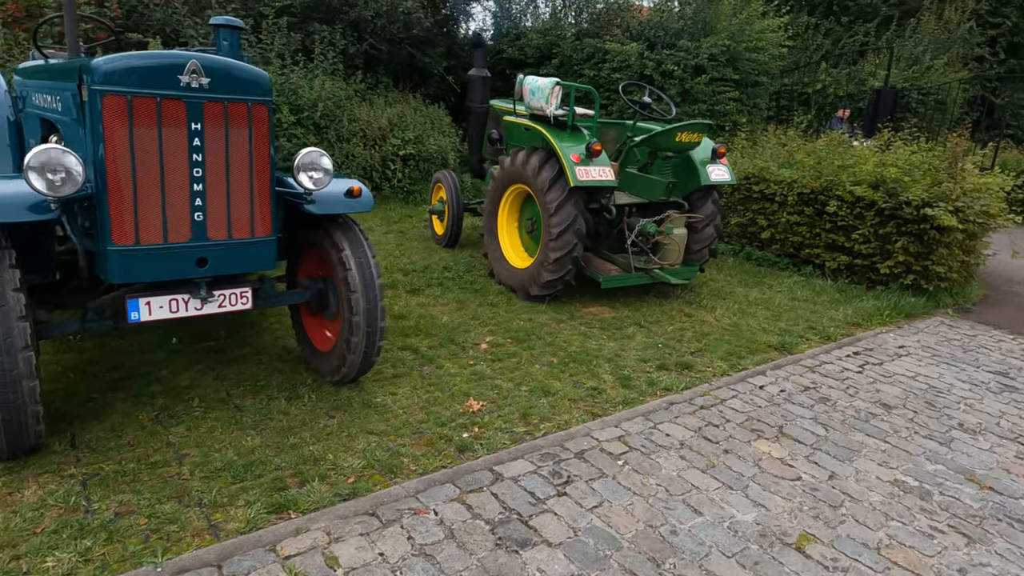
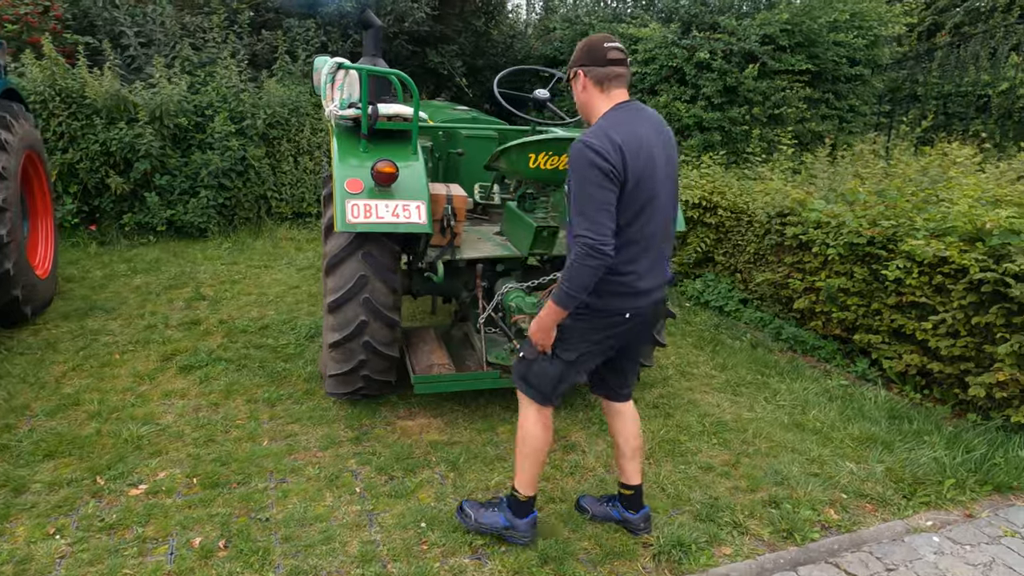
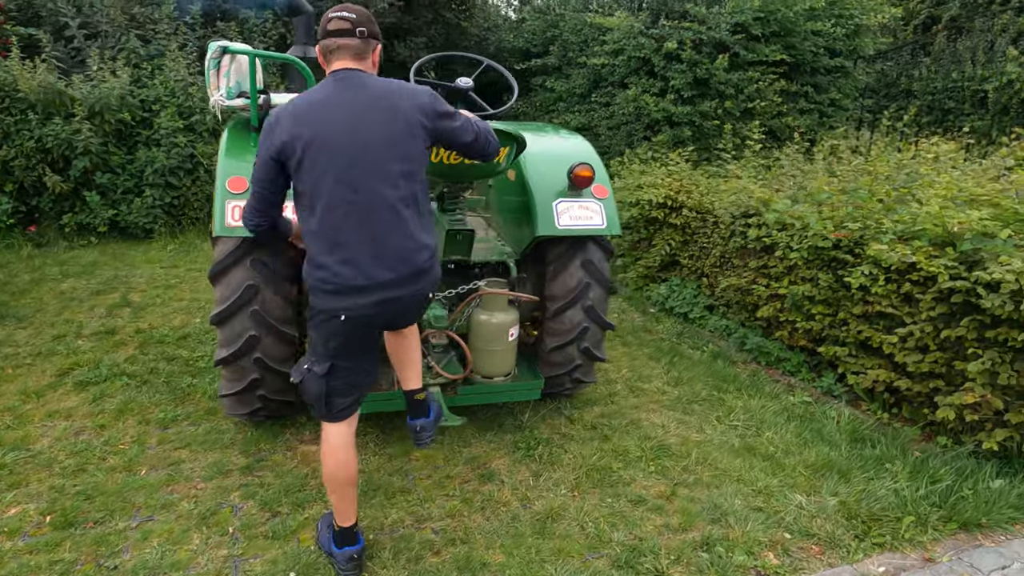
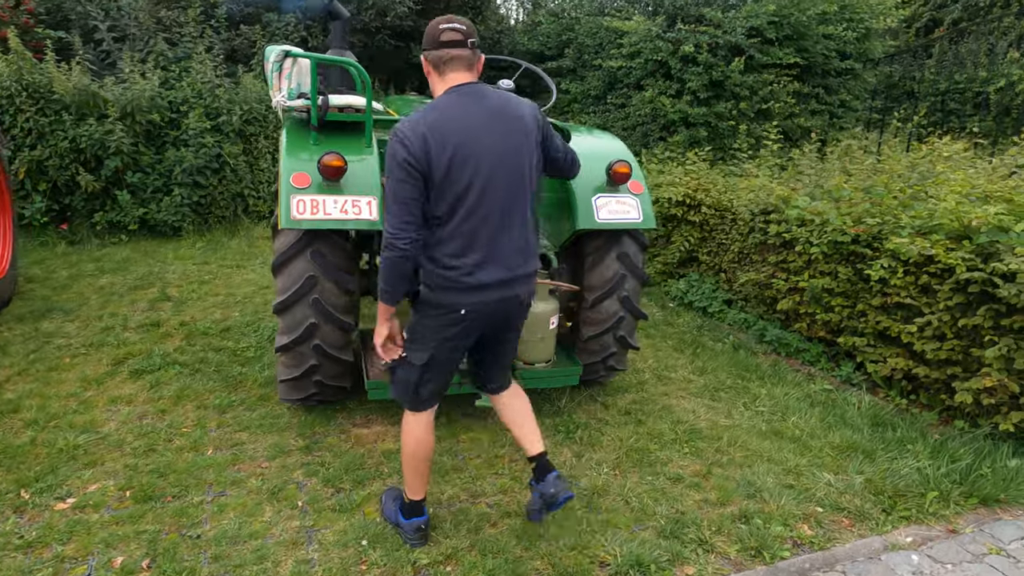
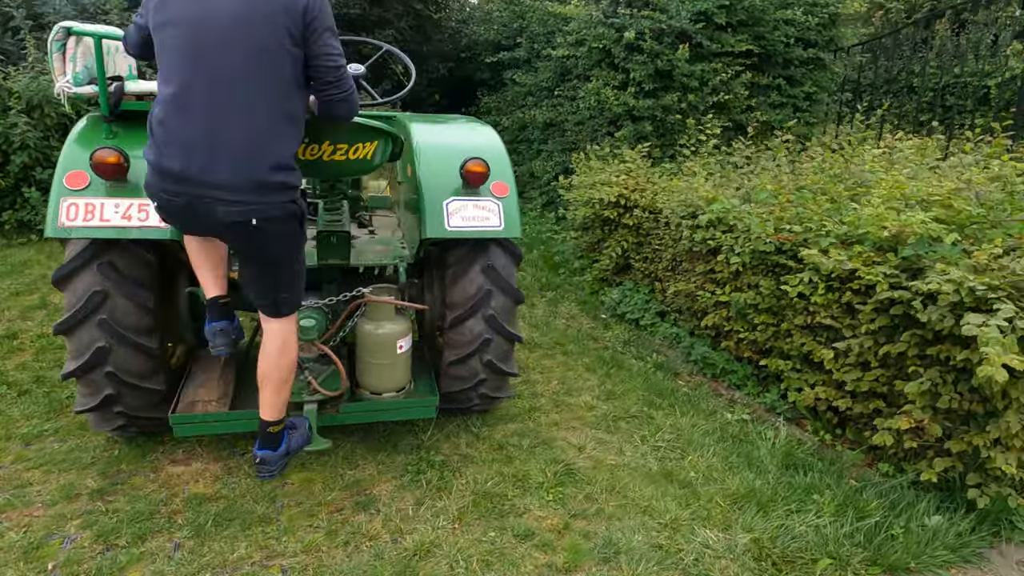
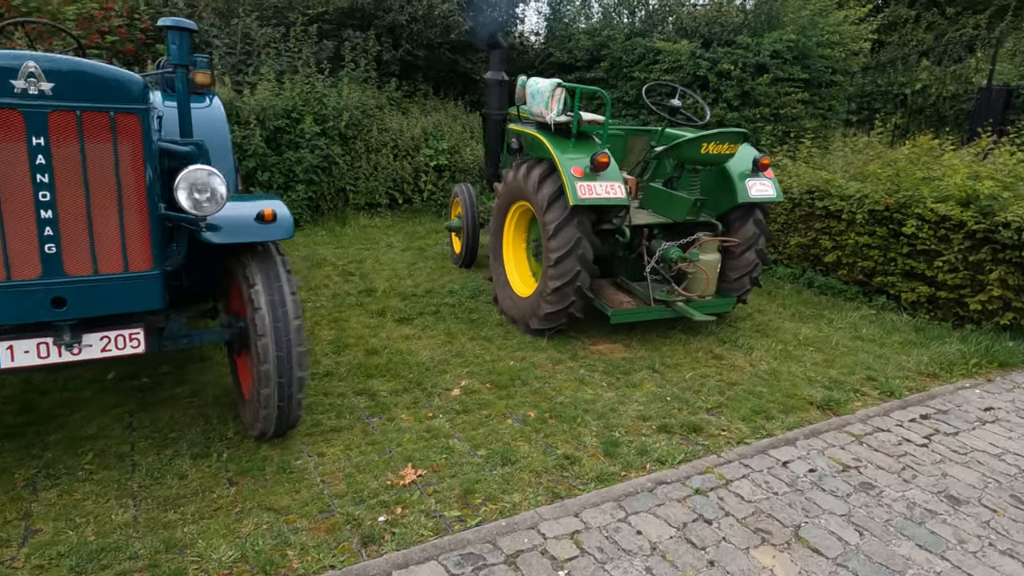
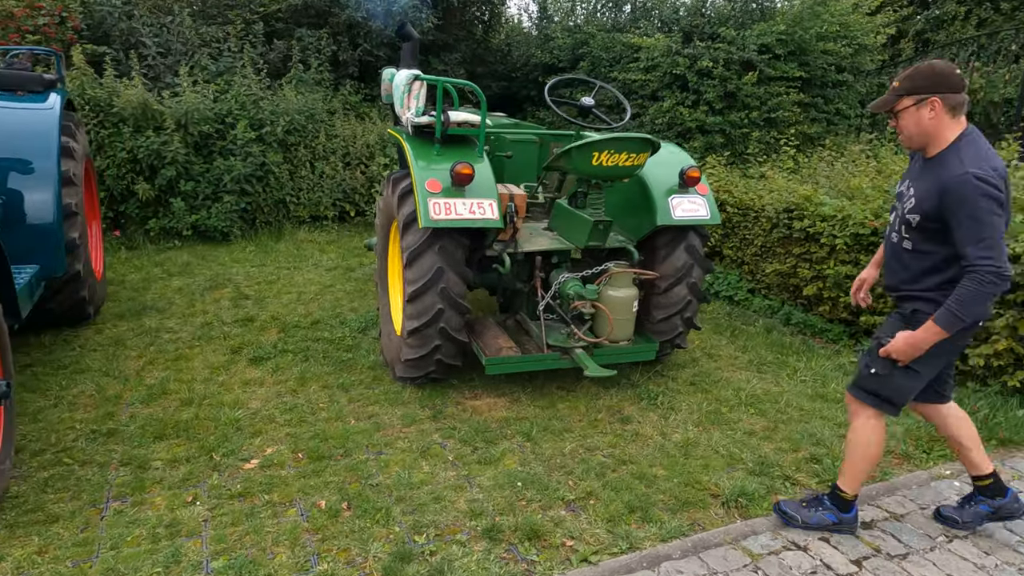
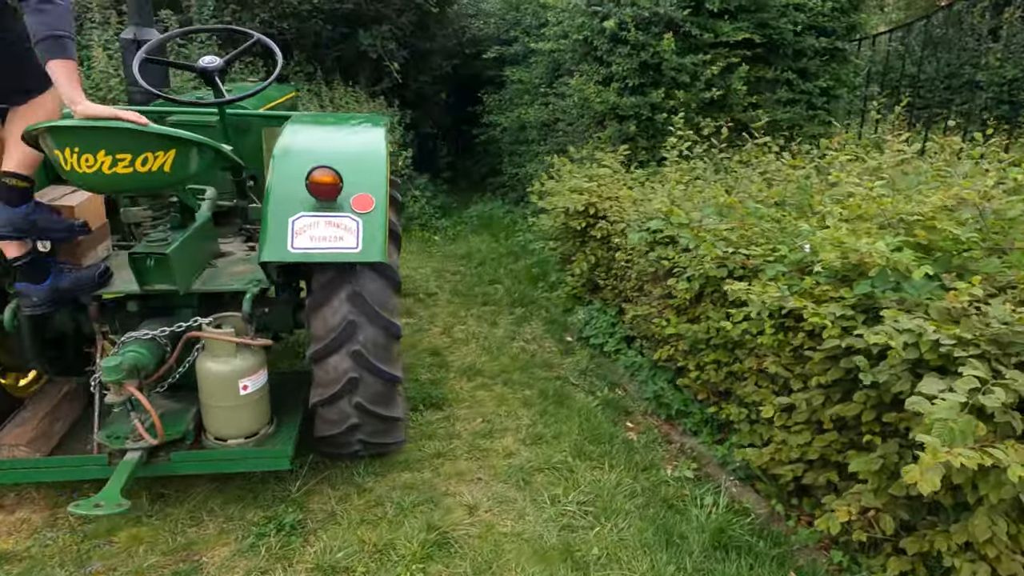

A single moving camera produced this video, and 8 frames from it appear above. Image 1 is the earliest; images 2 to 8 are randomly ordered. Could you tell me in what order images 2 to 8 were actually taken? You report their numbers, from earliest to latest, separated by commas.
6, 7, 2, 4, 3, 5, 8
